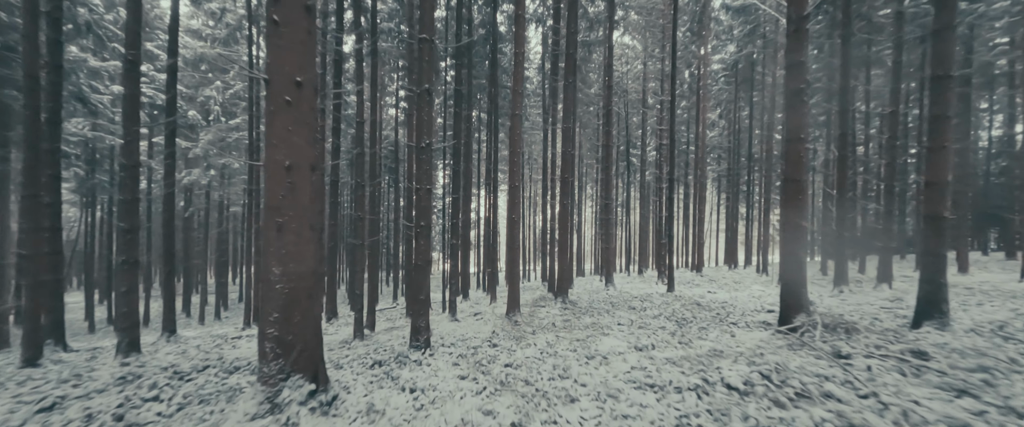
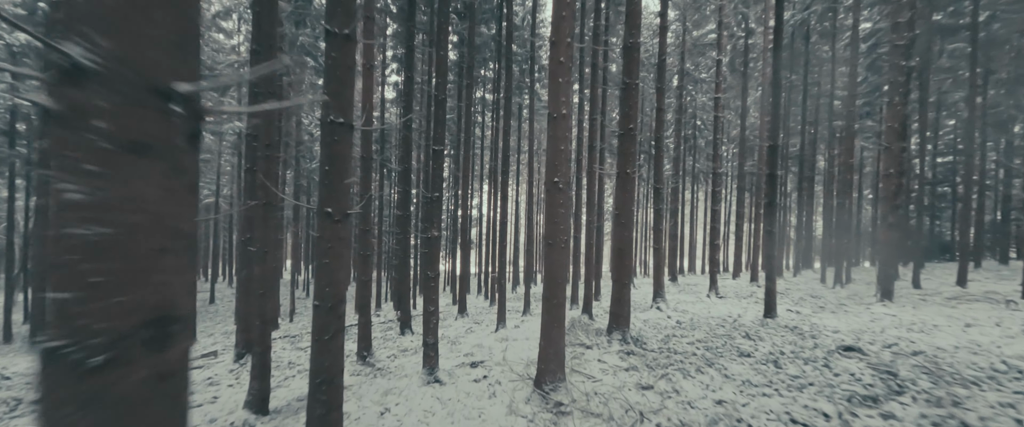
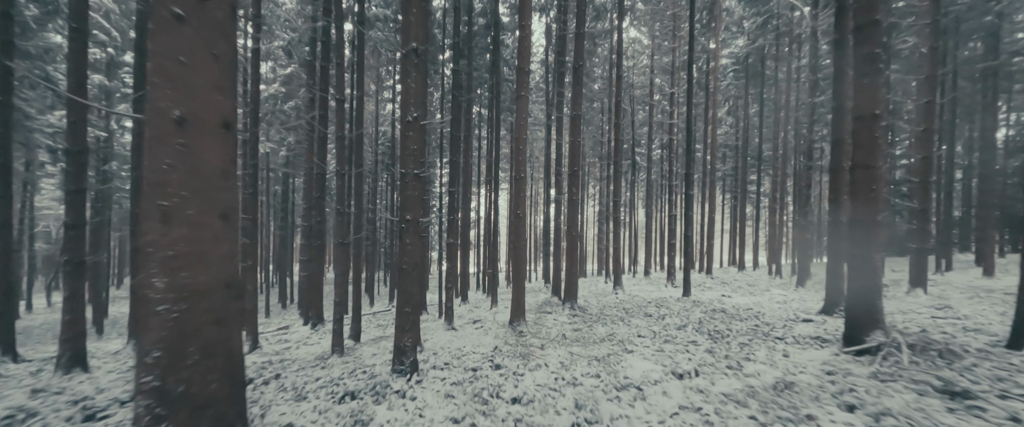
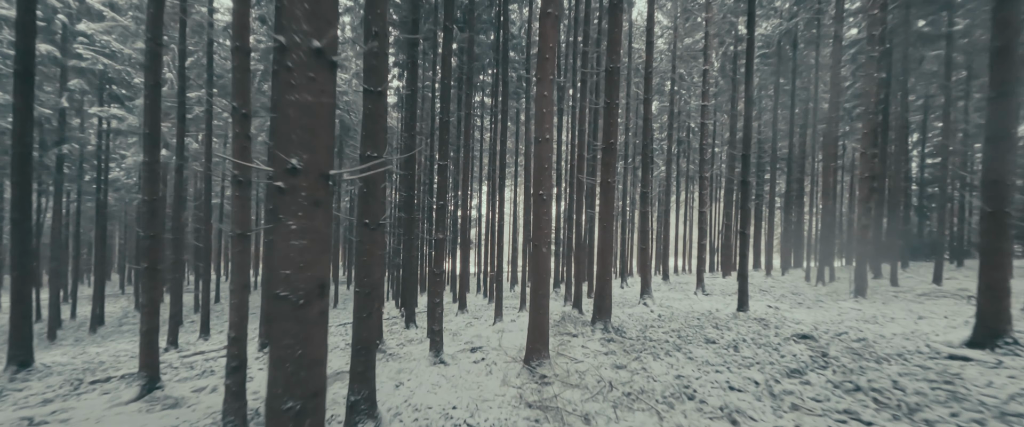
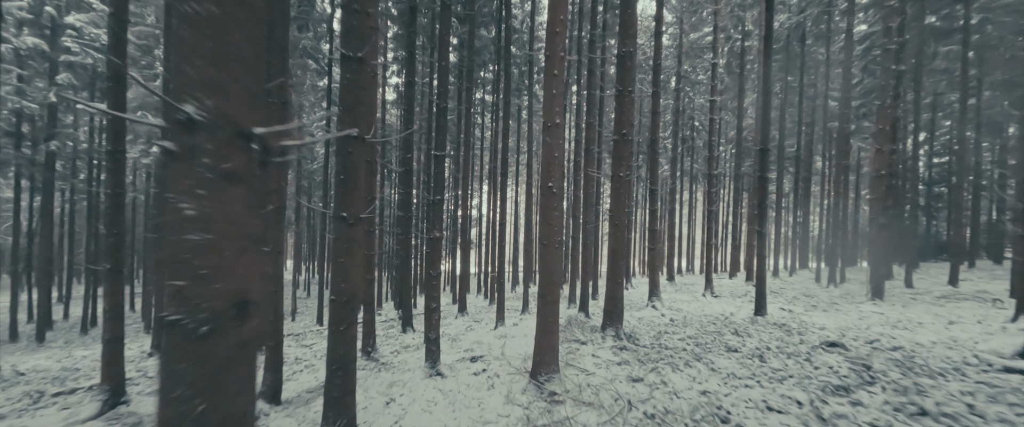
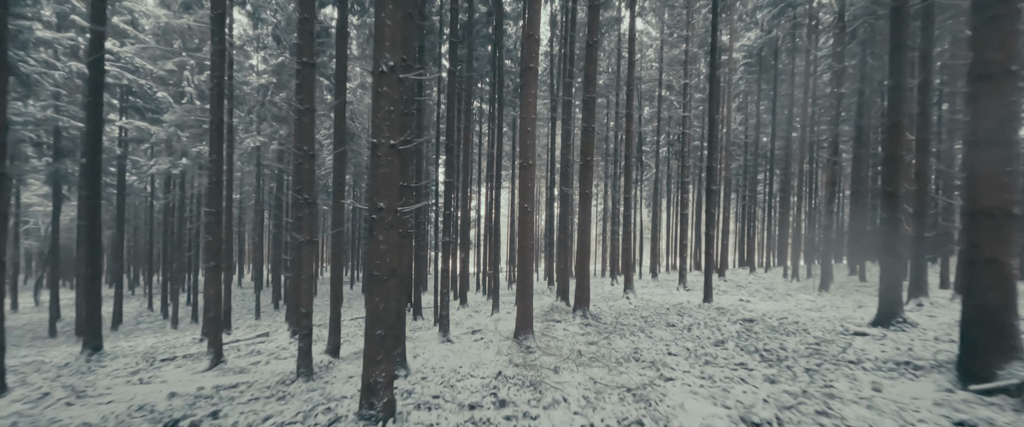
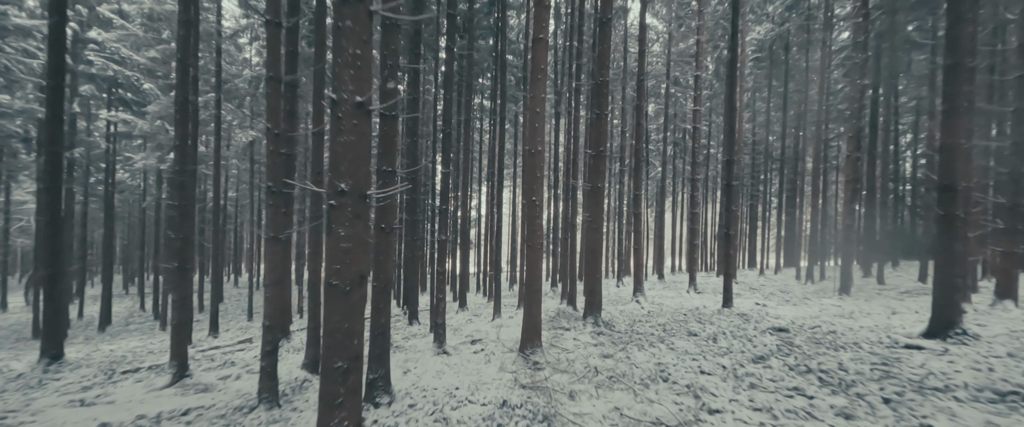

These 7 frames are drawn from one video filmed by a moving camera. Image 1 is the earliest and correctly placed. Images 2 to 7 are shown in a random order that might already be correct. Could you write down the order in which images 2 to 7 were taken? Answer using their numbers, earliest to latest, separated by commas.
3, 6, 7, 4, 5, 2
